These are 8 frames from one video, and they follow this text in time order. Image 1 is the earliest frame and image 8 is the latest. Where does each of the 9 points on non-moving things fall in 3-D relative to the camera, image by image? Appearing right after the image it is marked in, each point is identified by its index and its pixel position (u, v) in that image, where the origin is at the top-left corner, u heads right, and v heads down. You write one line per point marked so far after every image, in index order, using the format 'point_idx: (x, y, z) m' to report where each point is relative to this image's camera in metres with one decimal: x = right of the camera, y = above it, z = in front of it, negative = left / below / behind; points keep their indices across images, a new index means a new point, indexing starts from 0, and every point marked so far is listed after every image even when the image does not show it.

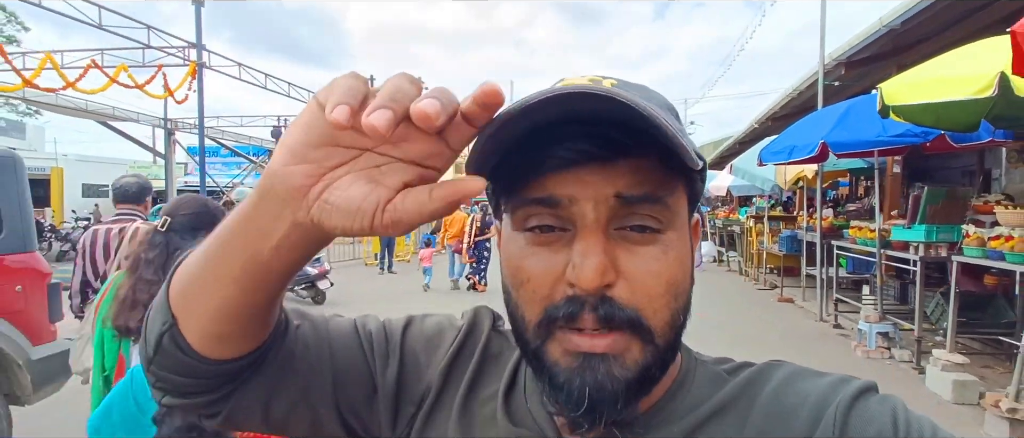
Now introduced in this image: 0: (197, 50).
0: (-4.7, +2.5, +8.1) m
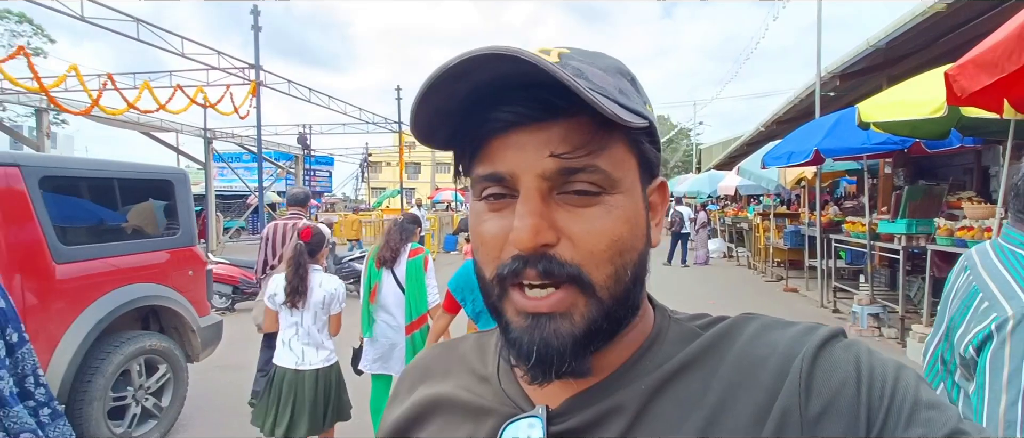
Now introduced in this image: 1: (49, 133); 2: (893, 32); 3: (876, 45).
0: (-4.3, +2.5, +9.1) m
1: (-10.2, +1.9, +11.9) m
2: (+4.5, +2.2, +6.3) m
3: (+4.5, +2.2, +6.7) m
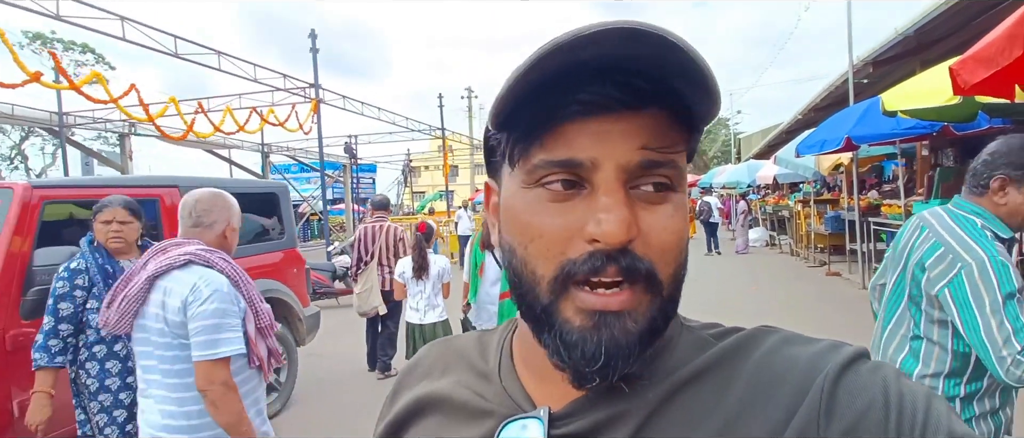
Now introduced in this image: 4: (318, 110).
0: (-3.6, +2.4, +9.9) m
1: (-9.3, +1.6, +13.2) m
2: (+5.0, +2.4, +6.5) m
3: (+5.0, +2.4, +6.9) m
4: (-3.5, +2.0, +9.8) m
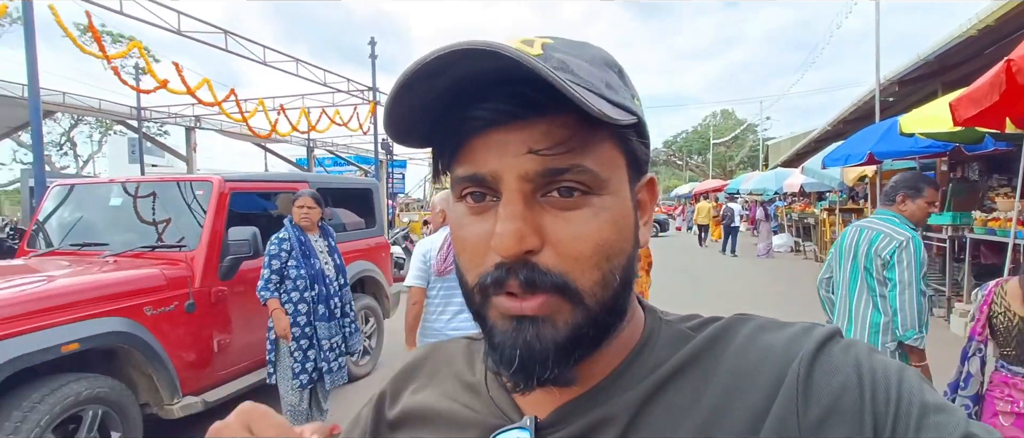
0: (-2.8, +2.5, +10.8) m
1: (-8.3, +1.9, +14.2) m
2: (+5.7, +2.3, +7.1) m
3: (+5.7, +2.2, +7.4) m
4: (-2.7, +2.1, +10.7) m
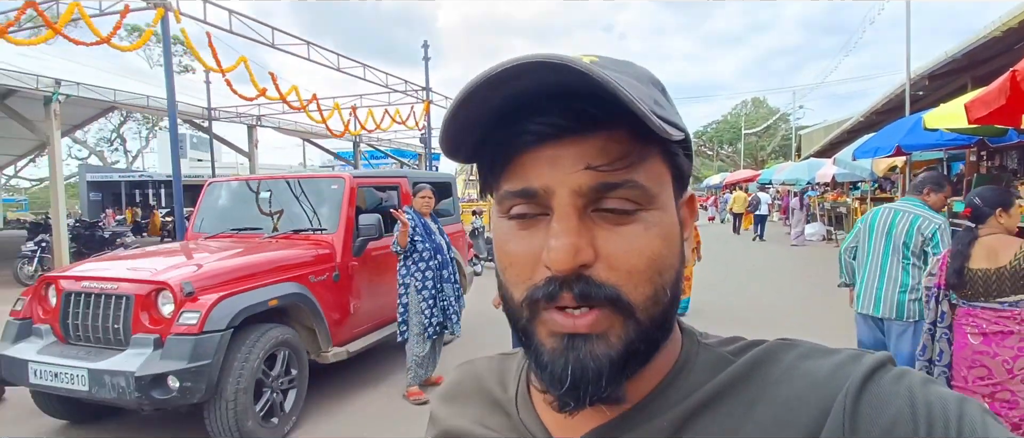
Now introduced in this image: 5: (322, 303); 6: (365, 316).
0: (-1.8, +2.7, +11.6) m
1: (-7.2, +2.2, +15.3) m
2: (+6.4, +2.4, +7.5) m
3: (+6.5, +2.4, +7.9) m
4: (-1.8, +2.3, +11.5) m
5: (-1.4, -0.6, +3.8) m
6: (-1.2, -0.8, +4.3) m
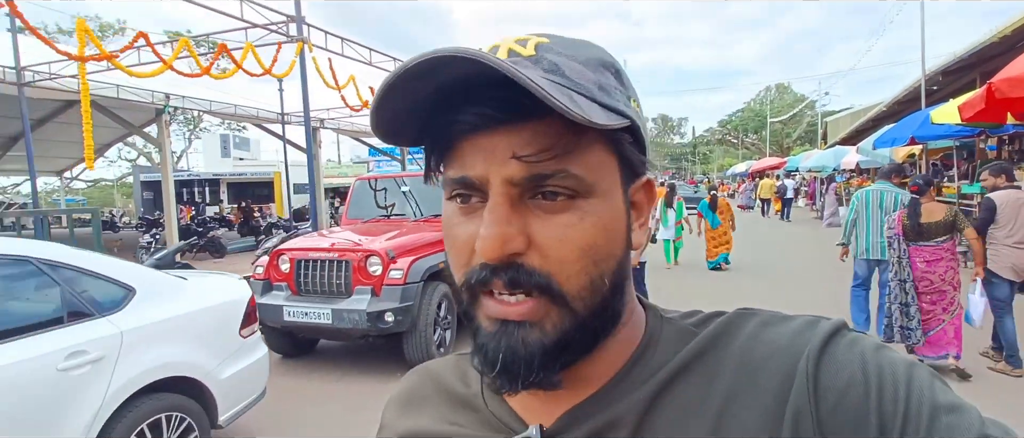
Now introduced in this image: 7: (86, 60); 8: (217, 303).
0: (-0.7, +3.0, +12.9) m
1: (-5.9, +2.4, +16.9) m
2: (+7.4, +2.7, +8.5) m
3: (+7.5, +2.7, +8.9) m
4: (-0.7, +2.6, +12.8) m
5: (-0.5, -0.5, +5.2) m
6: (-0.3, -0.6, +5.6) m
7: (-3.7, +1.4, +4.6) m
8: (-1.7, -0.5, +3.1) m
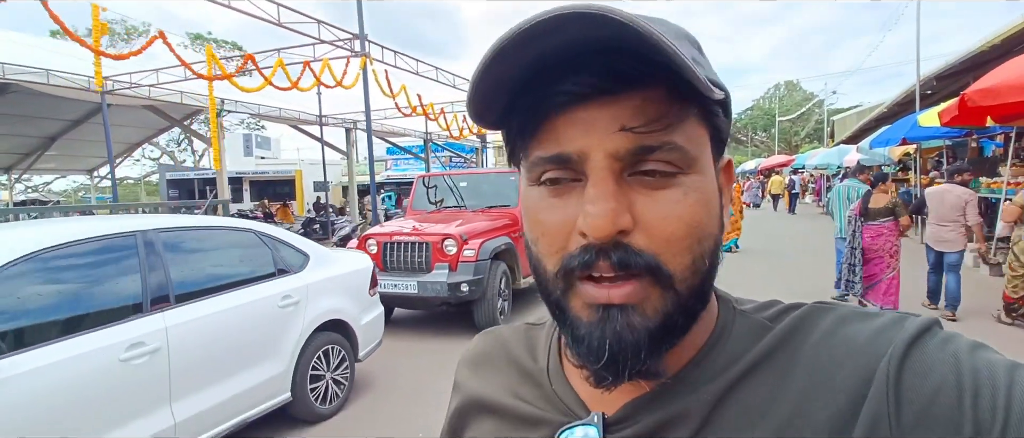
0: (-0.1, +3.1, +13.9) m
1: (-5.3, +2.5, +17.9) m
2: (+7.9, +2.9, +9.4) m
3: (+8.0, +2.9, +9.7) m
4: (-0.1, +2.7, +13.8) m
5: (0.0, -0.4, +6.2) m
6: (+0.2, -0.5, +6.6) m
7: (-3.2, +1.5, +5.6) m
8: (-1.2, -0.4, +4.1) m
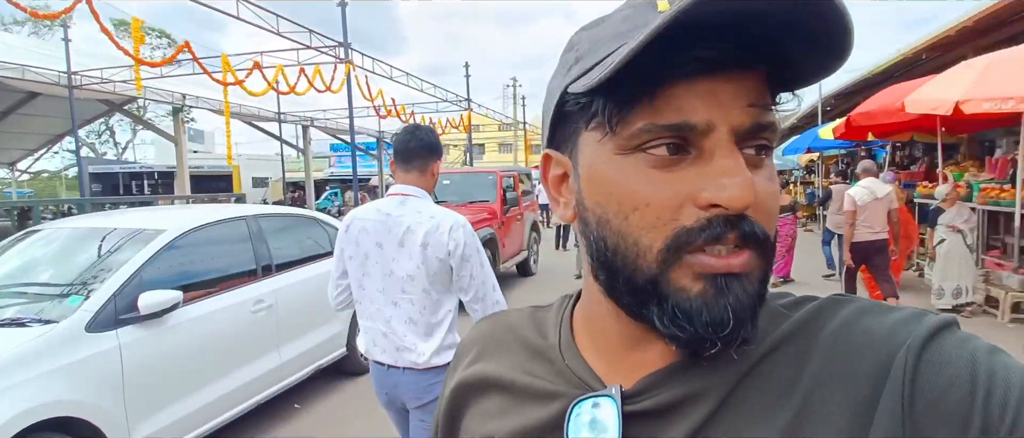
0: (-1.2, +3.2, +14.7) m
1: (-6.8, +2.7, +18.1) m
2: (+7.3, +3.0, +11.2) m
3: (+7.3, +2.9, +11.5) m
4: (-1.2, +2.8, +14.6) m
5: (-0.2, -0.3, +7.1) m
6: (-0.1, -0.4, +7.6) m
7: (-3.3, +1.6, +6.1) m
8: (-1.2, -0.3, +4.8) m
